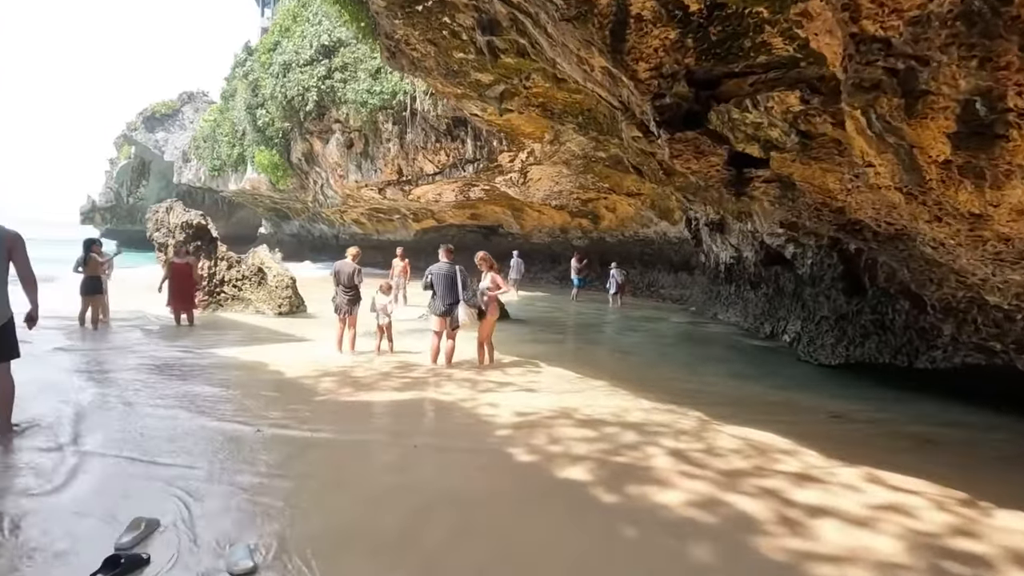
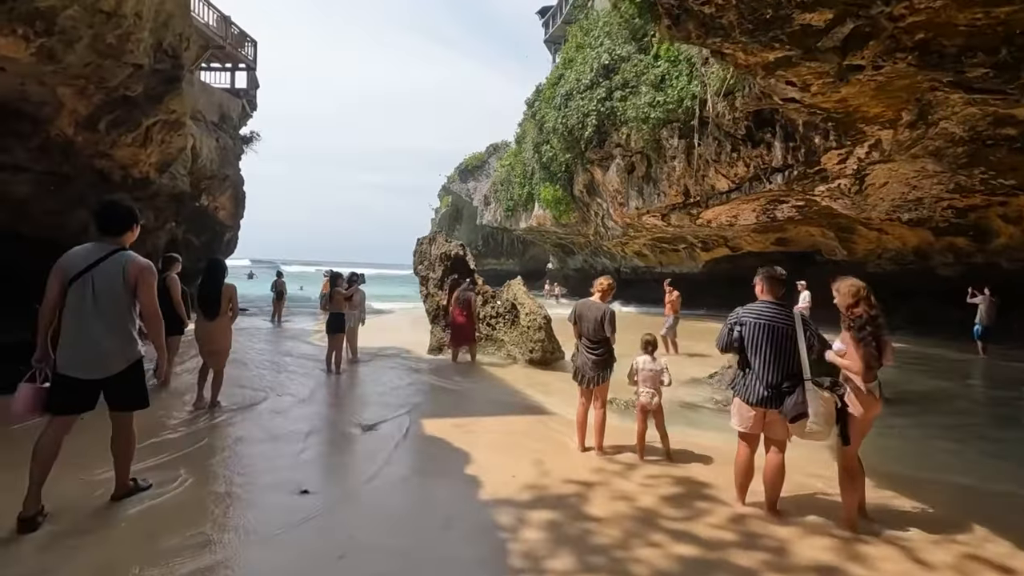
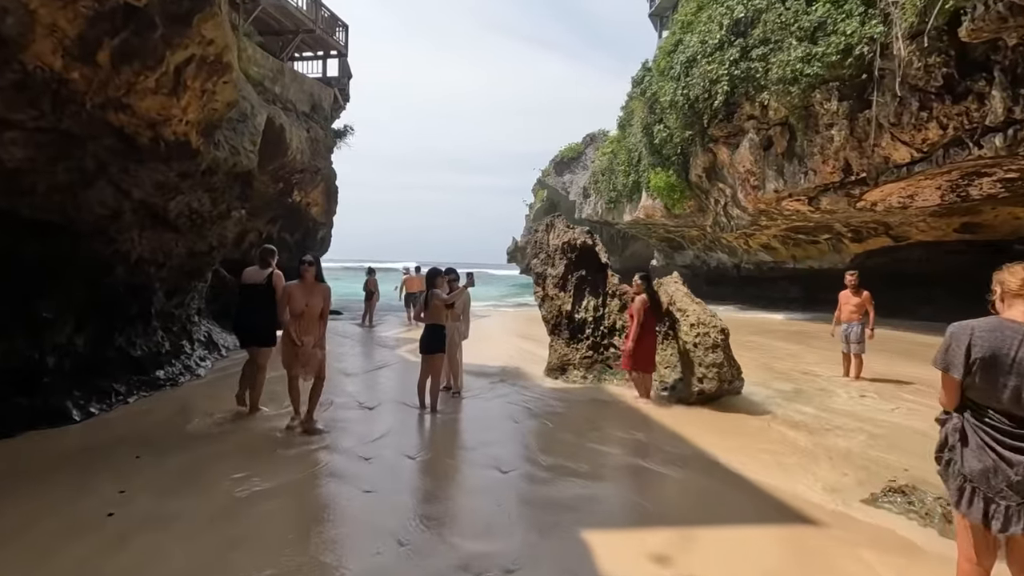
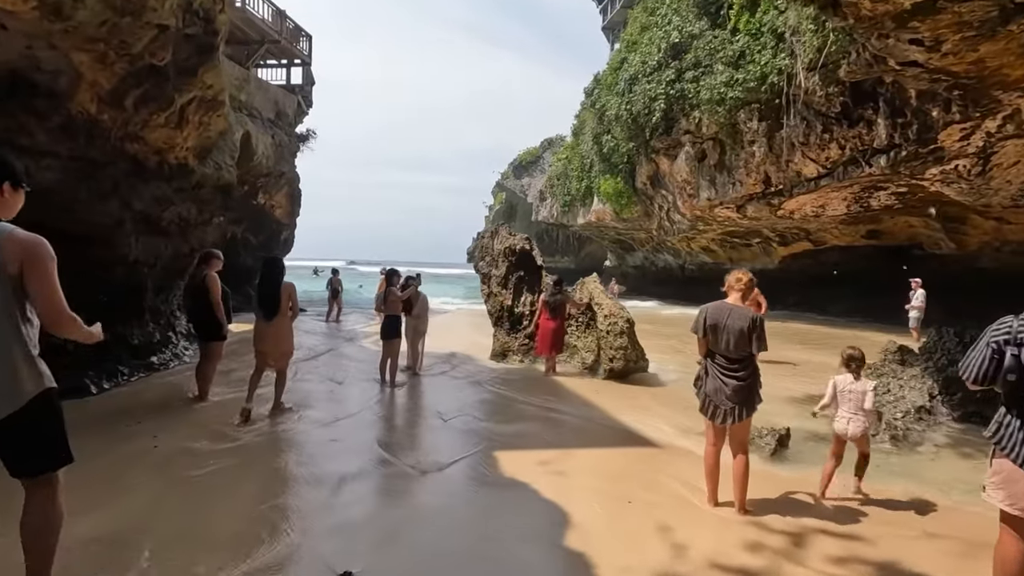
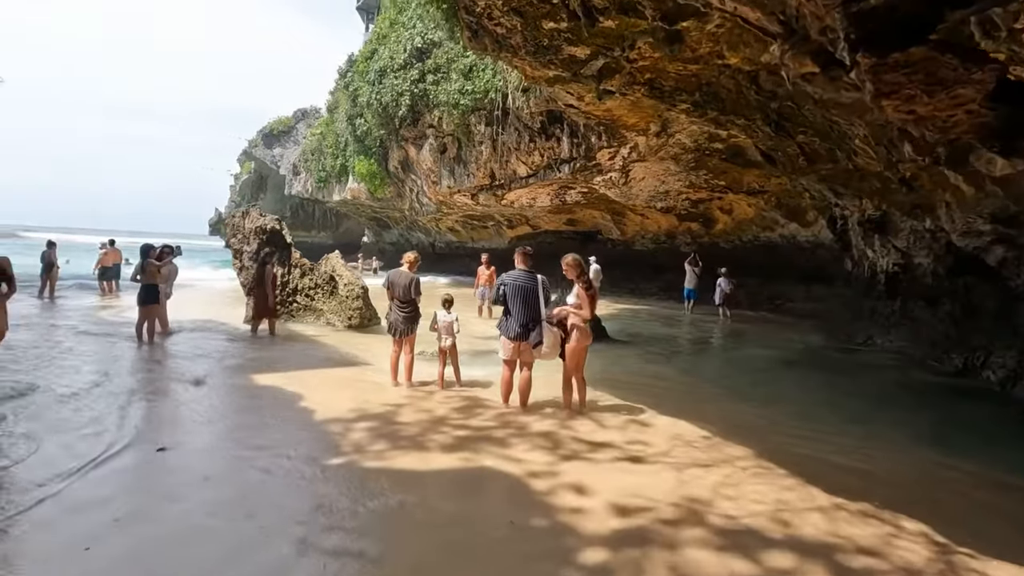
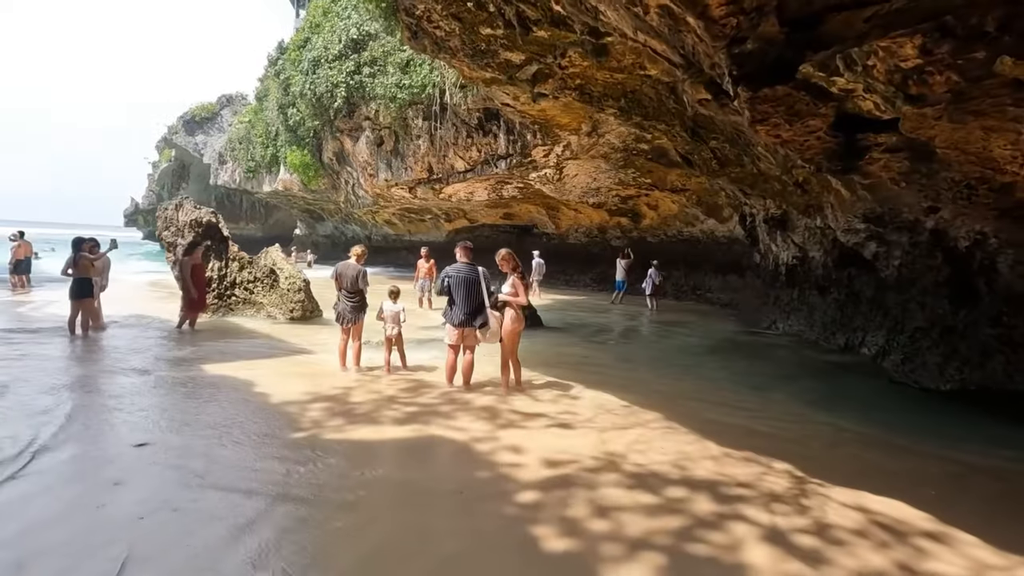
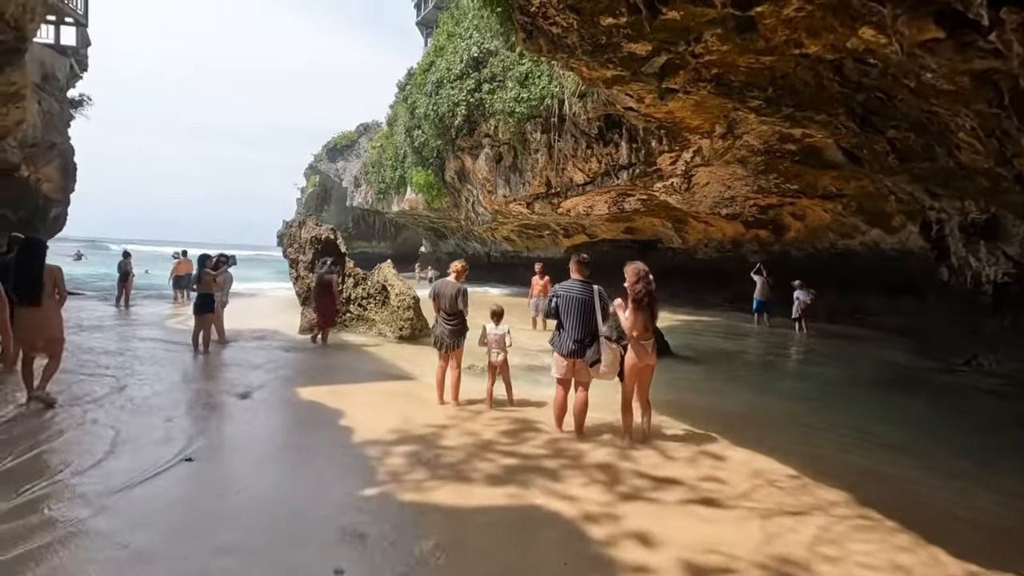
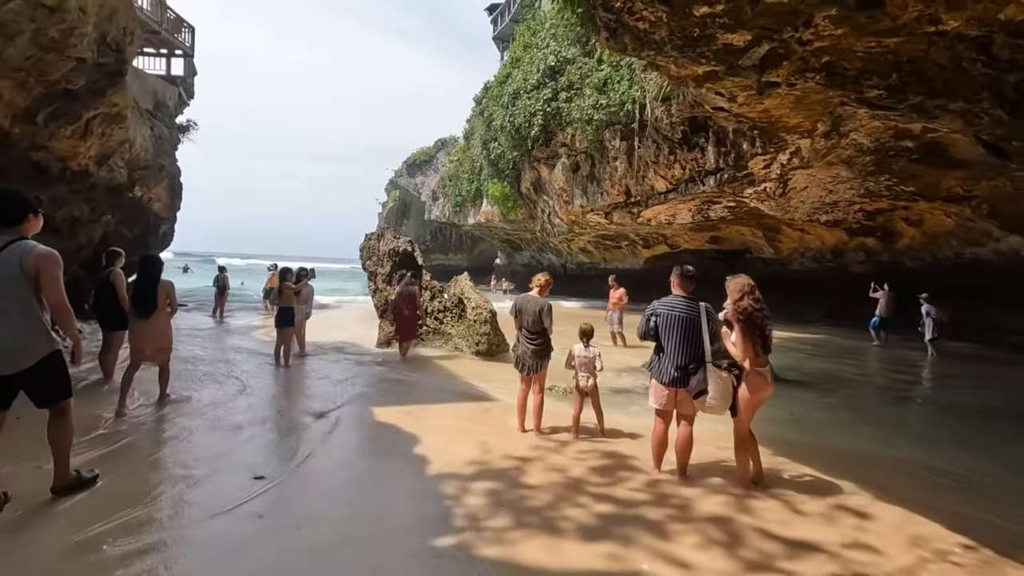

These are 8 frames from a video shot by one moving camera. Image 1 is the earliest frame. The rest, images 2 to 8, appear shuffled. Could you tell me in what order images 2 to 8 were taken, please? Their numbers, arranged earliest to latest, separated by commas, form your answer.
6, 5, 7, 8, 2, 4, 3
